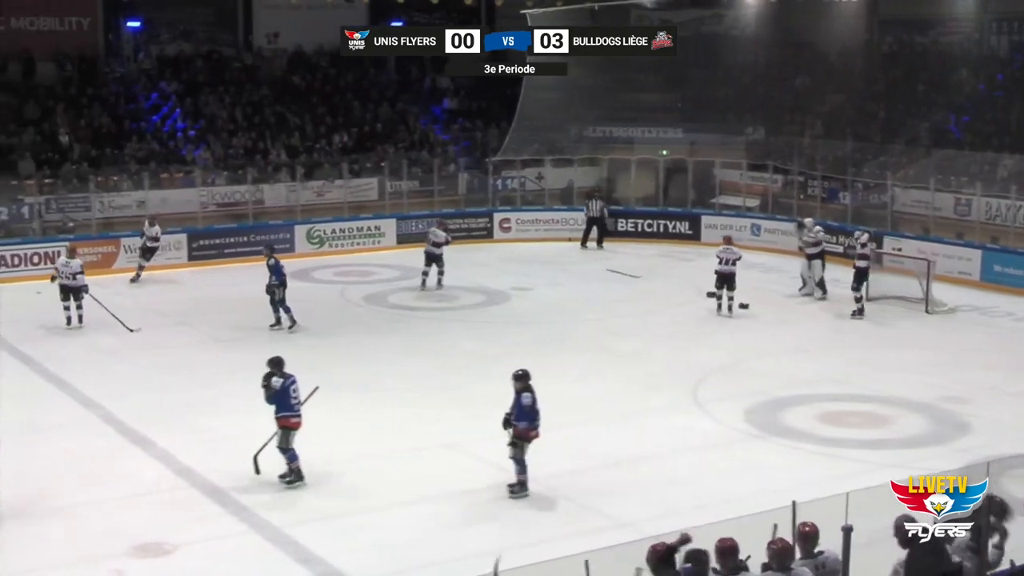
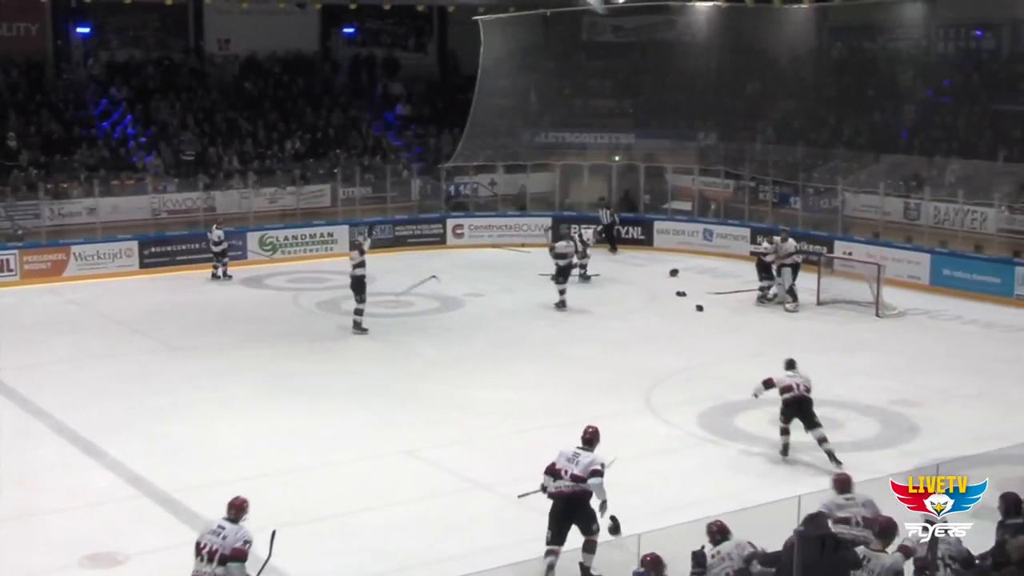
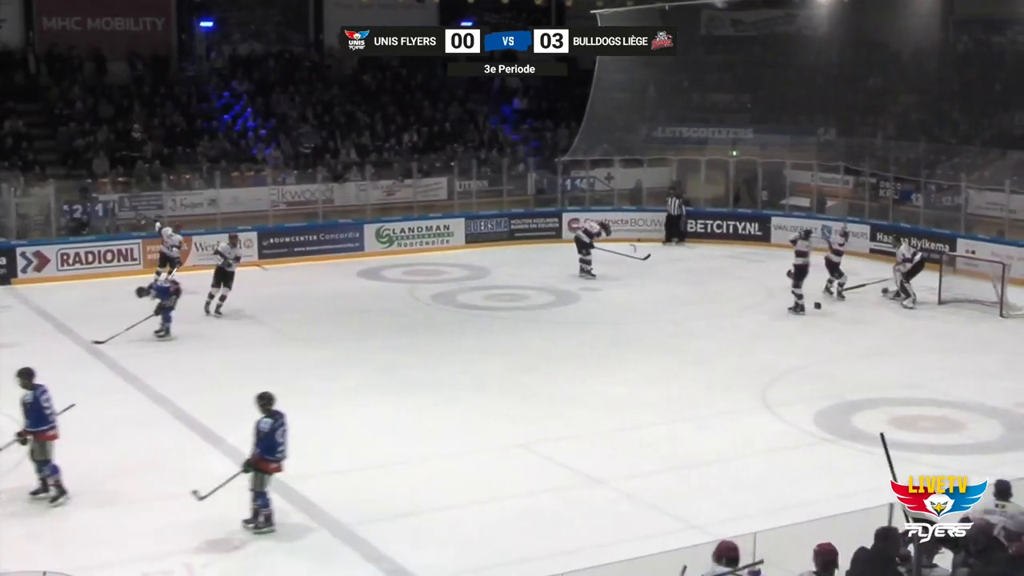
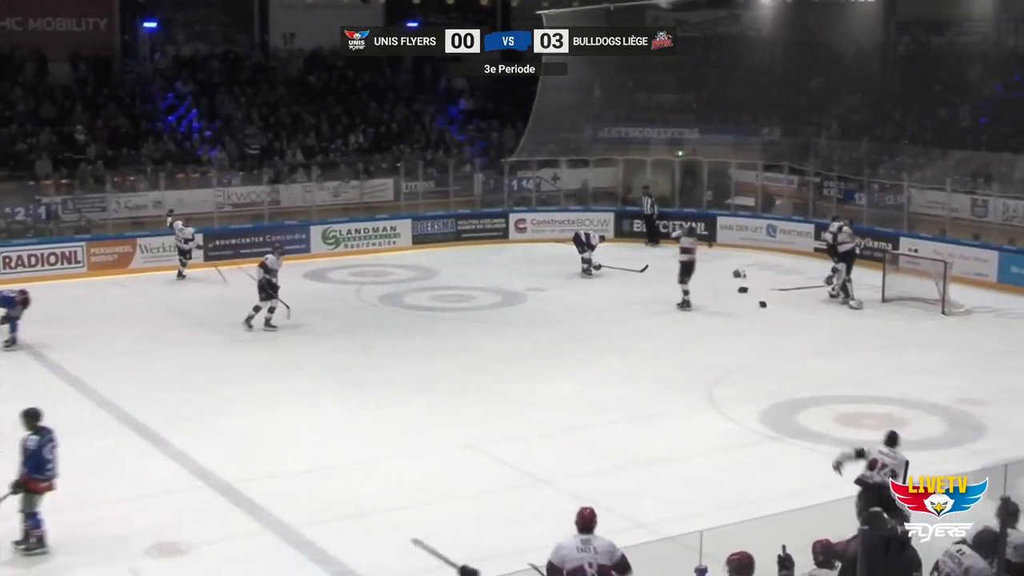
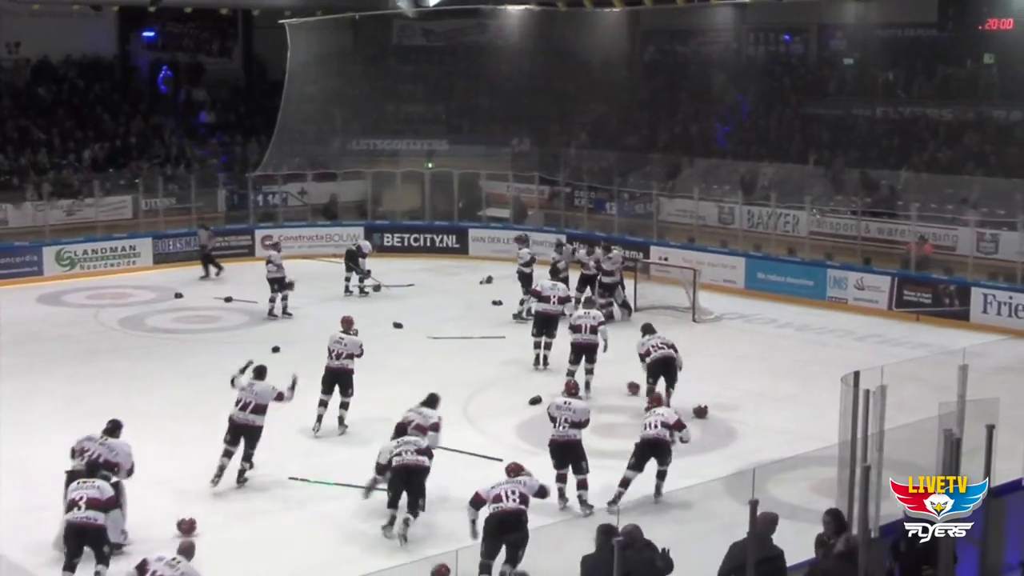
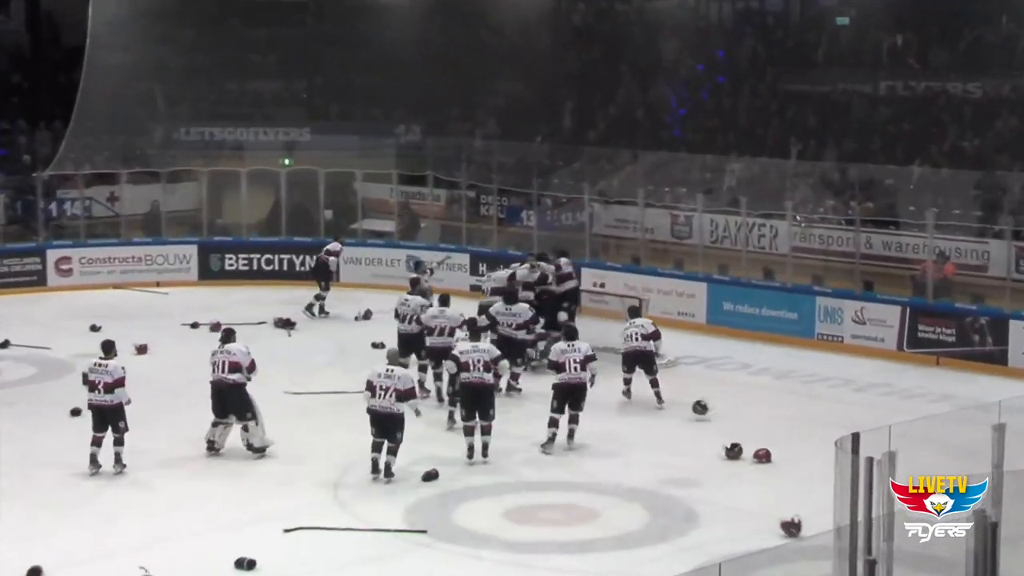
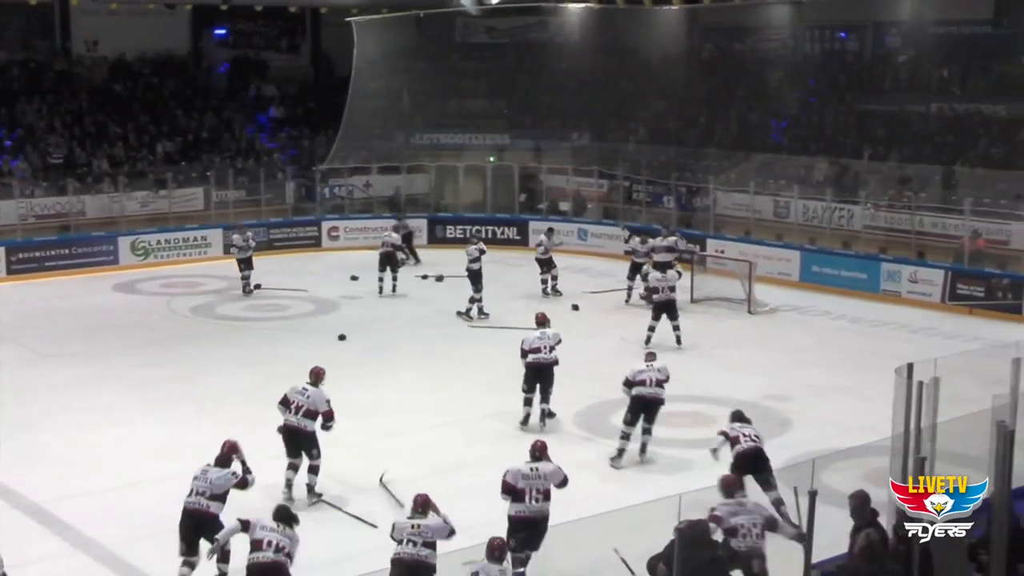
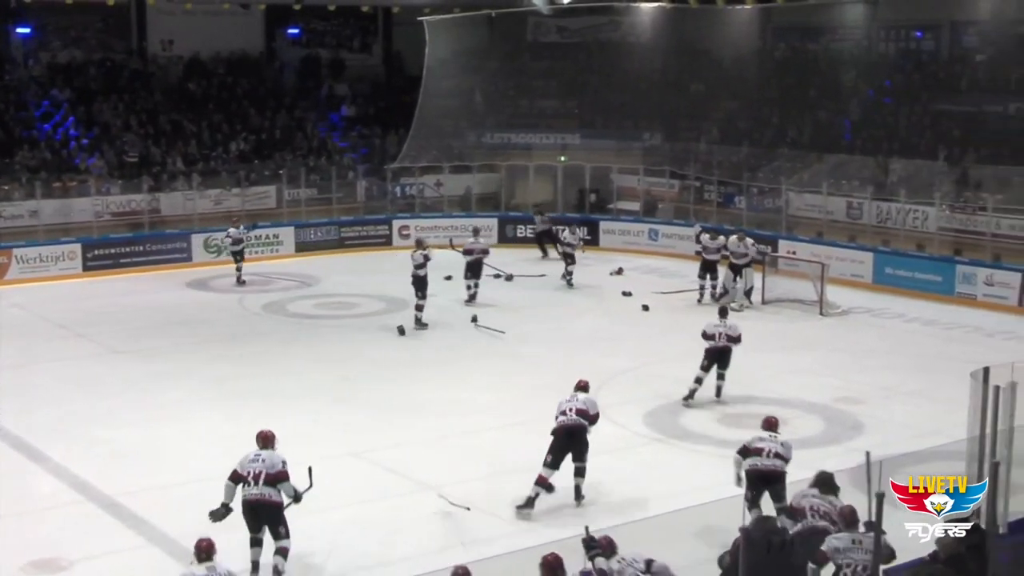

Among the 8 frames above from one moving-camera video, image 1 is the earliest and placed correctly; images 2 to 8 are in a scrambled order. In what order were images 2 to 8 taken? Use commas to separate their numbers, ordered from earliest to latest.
3, 4, 2, 8, 7, 5, 6
